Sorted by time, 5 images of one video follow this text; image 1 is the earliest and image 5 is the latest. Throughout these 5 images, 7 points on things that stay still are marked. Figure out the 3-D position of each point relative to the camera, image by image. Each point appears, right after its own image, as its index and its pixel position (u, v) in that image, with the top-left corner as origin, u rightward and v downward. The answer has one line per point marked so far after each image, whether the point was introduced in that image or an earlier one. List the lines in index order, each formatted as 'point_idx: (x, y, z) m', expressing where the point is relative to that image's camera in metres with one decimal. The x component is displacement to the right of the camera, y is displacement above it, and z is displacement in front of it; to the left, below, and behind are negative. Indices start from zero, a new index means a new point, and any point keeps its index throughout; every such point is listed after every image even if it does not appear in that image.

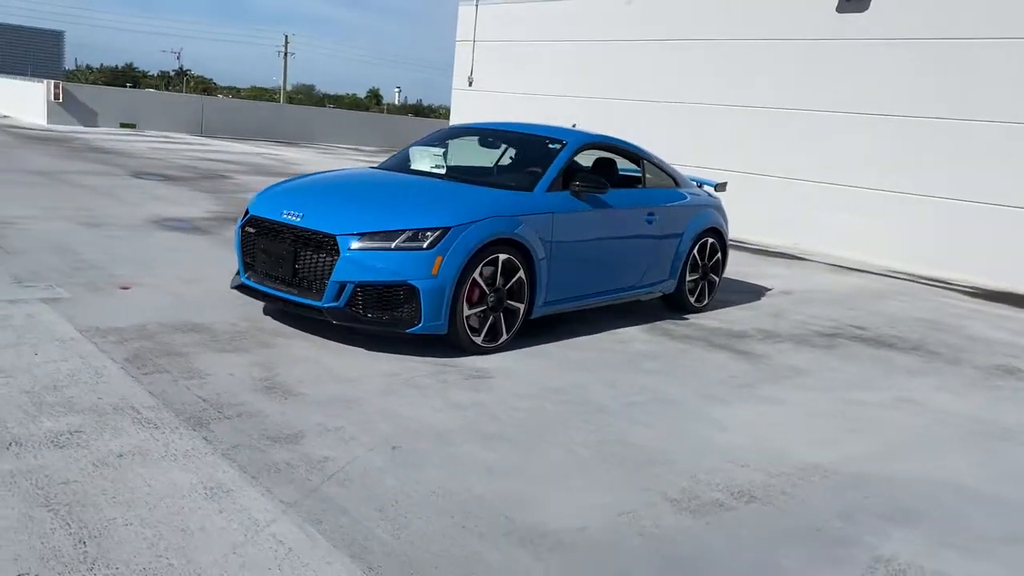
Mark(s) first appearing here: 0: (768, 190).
0: (+3.9, +1.5, +14.0) m
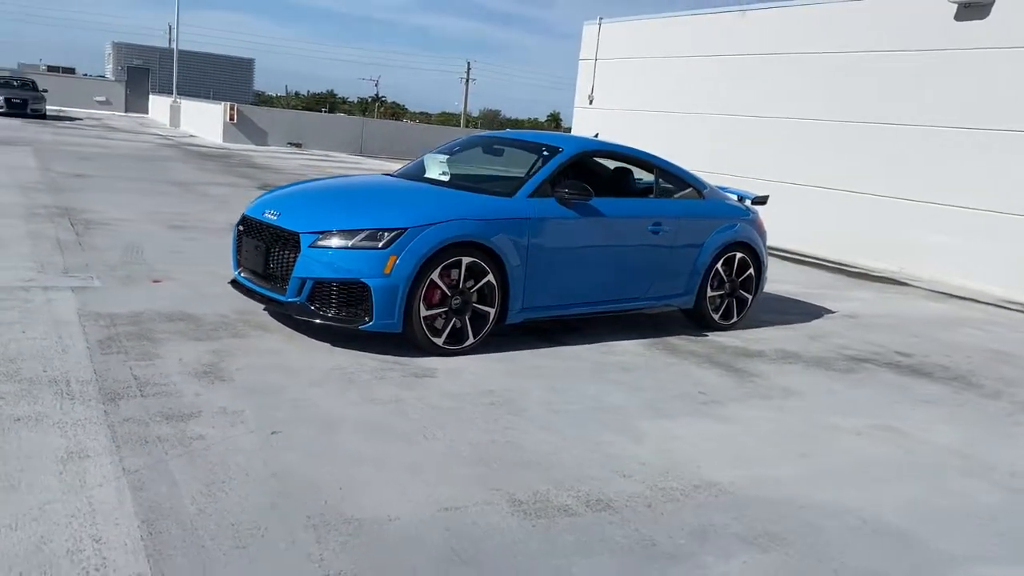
0: (+5.3, +1.1, +13.1) m
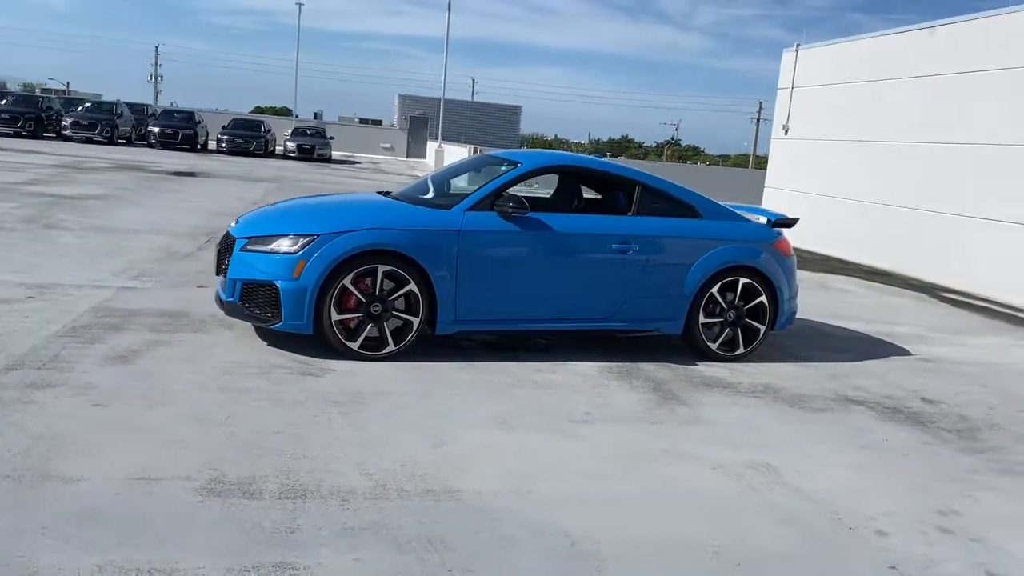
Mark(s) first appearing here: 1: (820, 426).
0: (+7.0, +0.5, +11.1) m
1: (+1.8, -0.8, +5.2) m
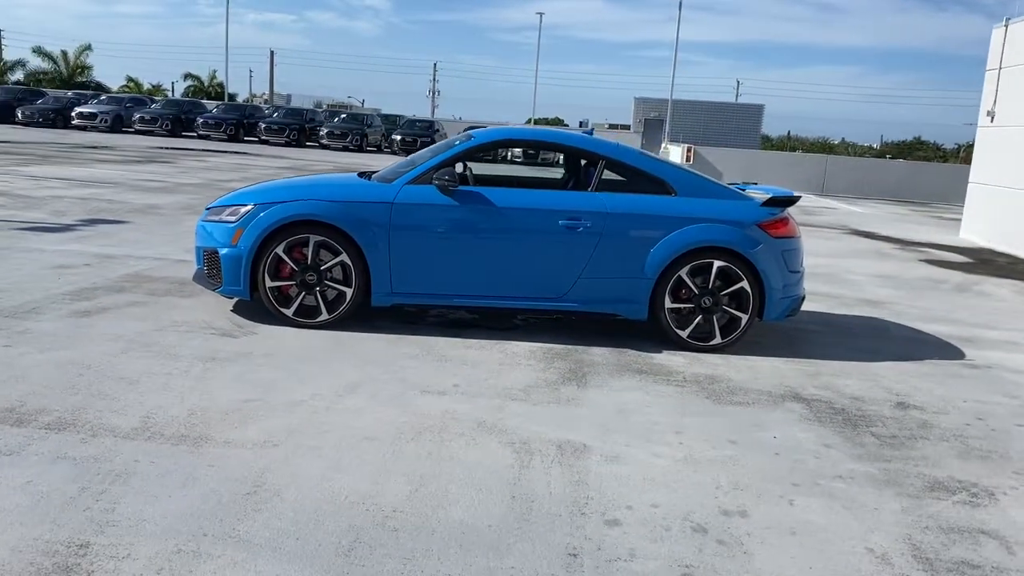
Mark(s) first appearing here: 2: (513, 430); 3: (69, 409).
0: (+7.8, +0.4, +8.8) m
1: (+1.0, -0.7, +4.7) m
2: (0.0, -0.7, +4.2) m
3: (-2.0, -0.6, +4.1) m
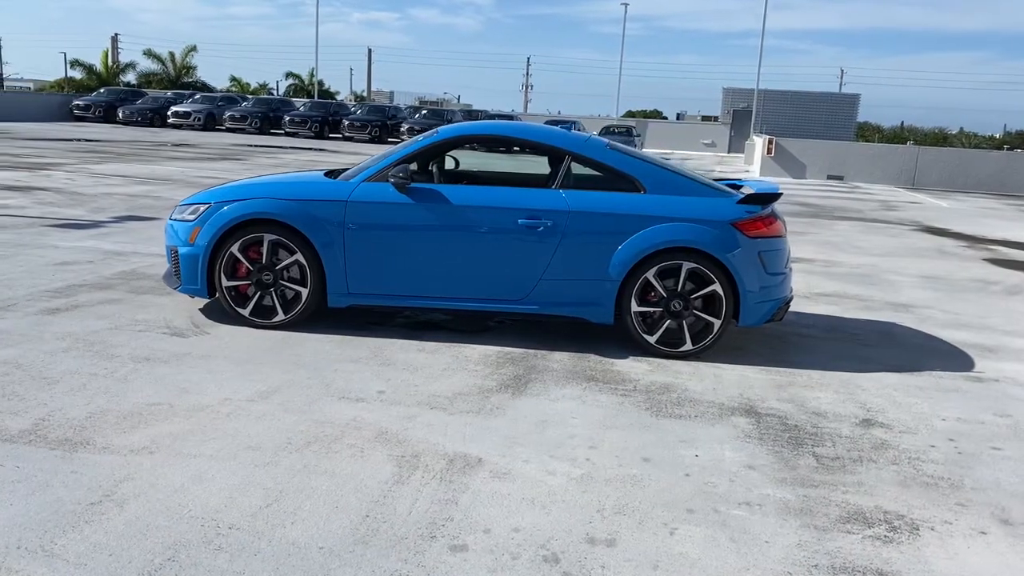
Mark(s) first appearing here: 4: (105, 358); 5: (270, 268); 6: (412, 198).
0: (+7.8, +0.3, +7.7) m
1: (+0.6, -0.7, +4.4) m
2: (-0.4, -0.7, +4.0) m
3: (-2.4, -0.6, +4.1) m
4: (-2.3, -0.4, +5.0) m
5: (-1.6, +0.1, +5.8) m
6: (-0.6, +0.6, +5.8) m
